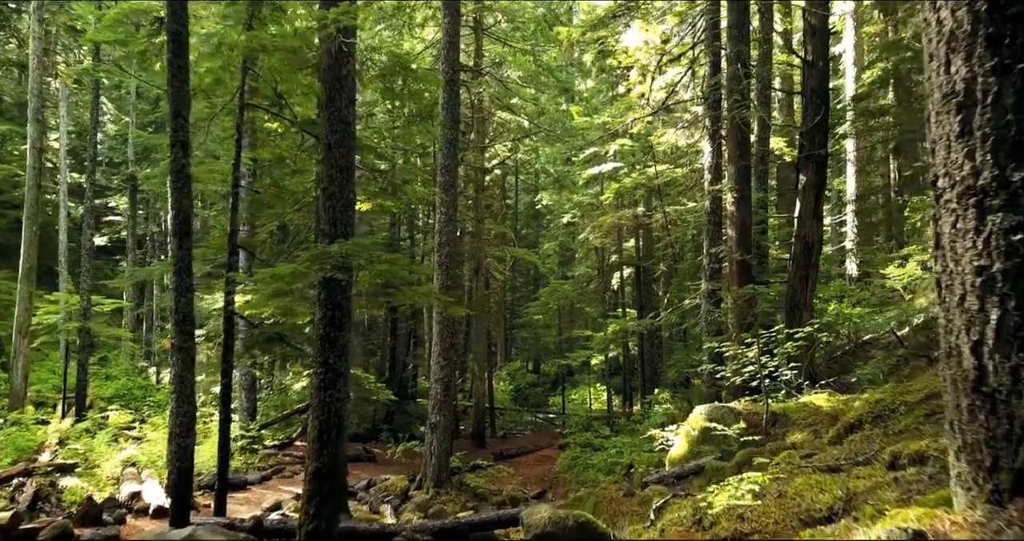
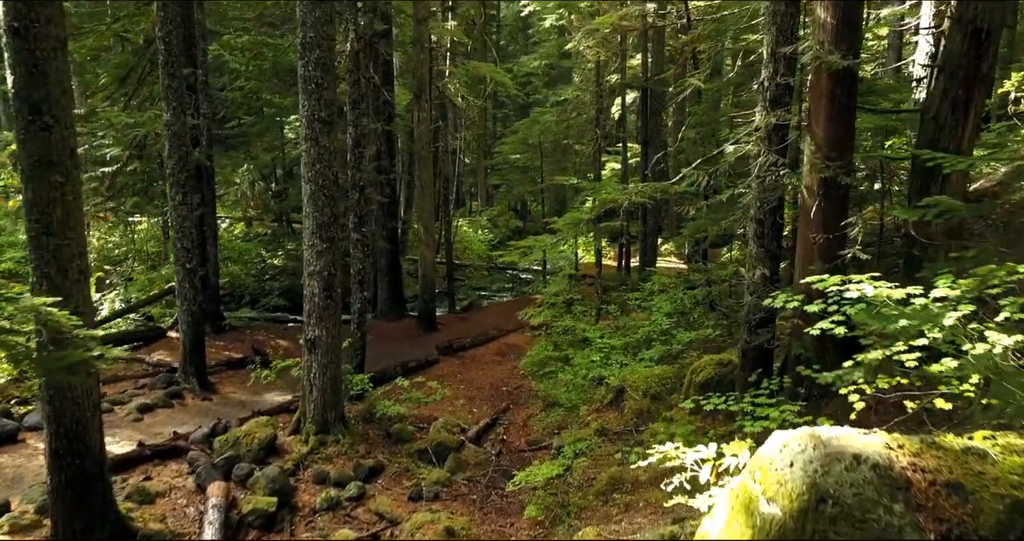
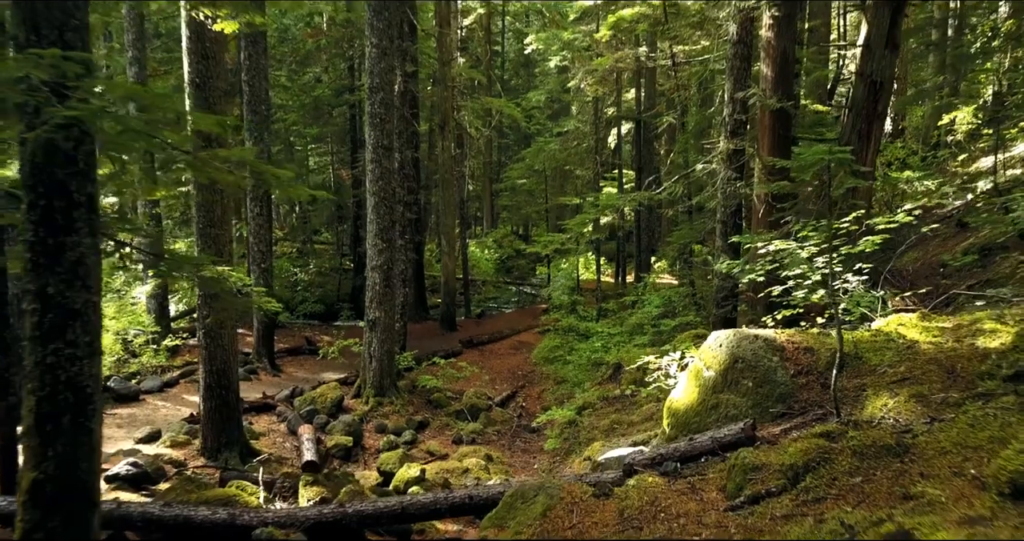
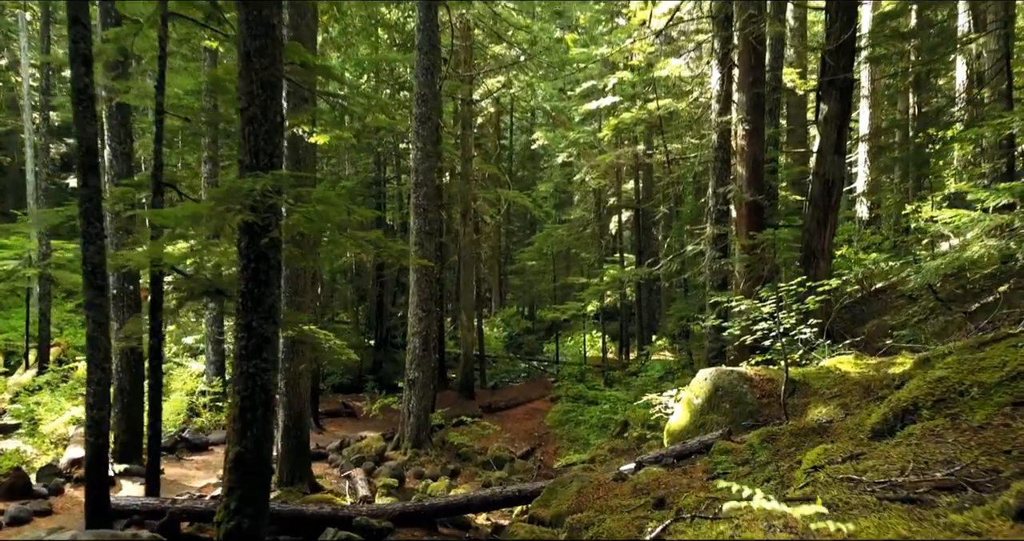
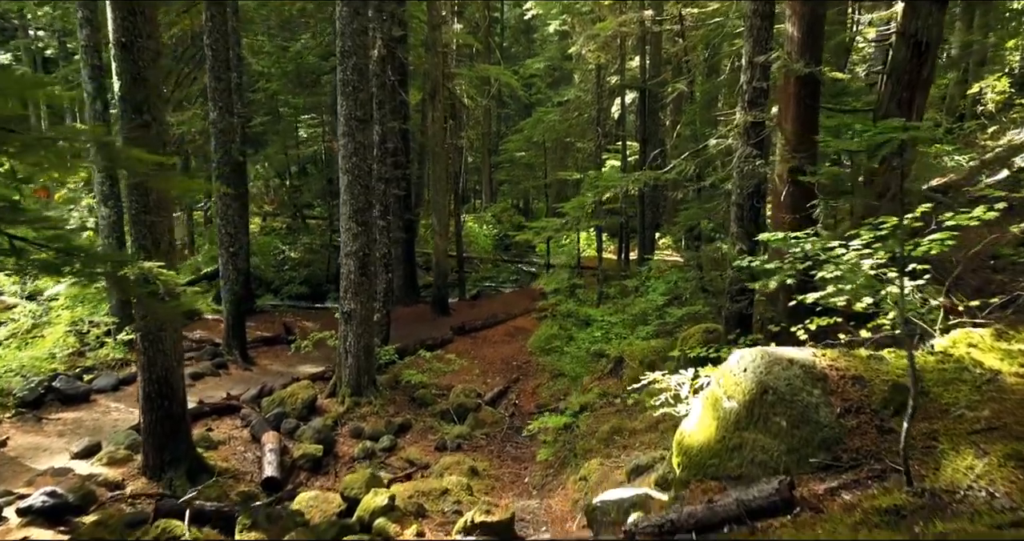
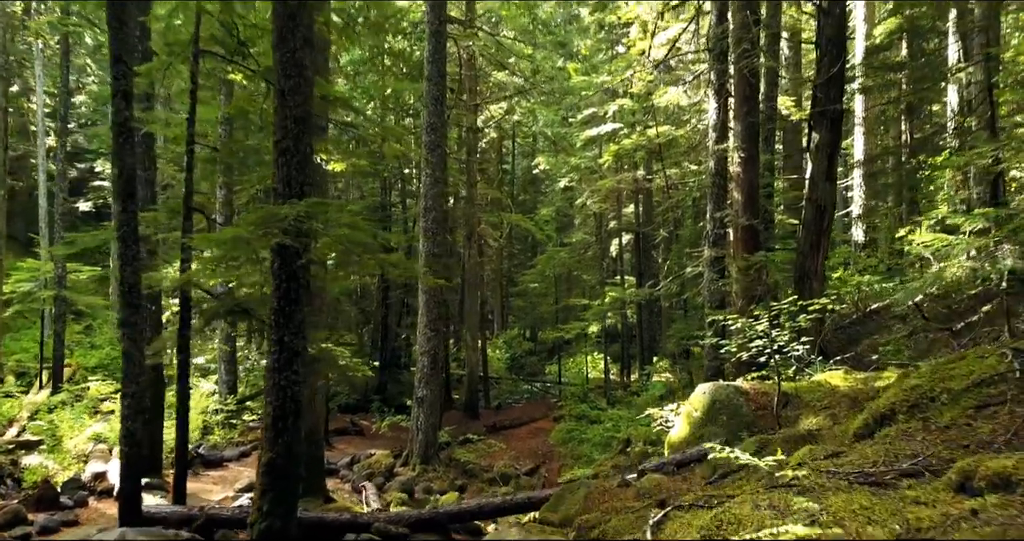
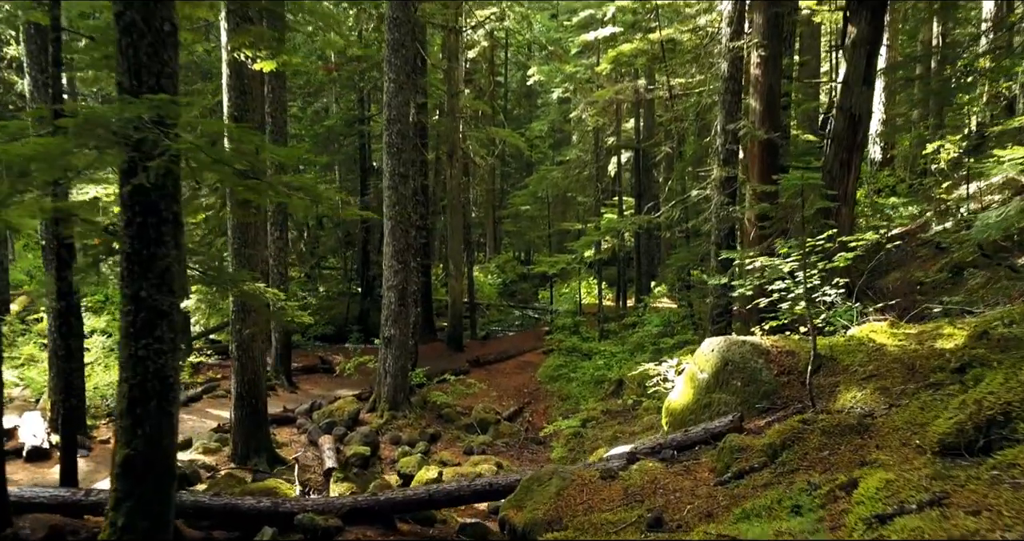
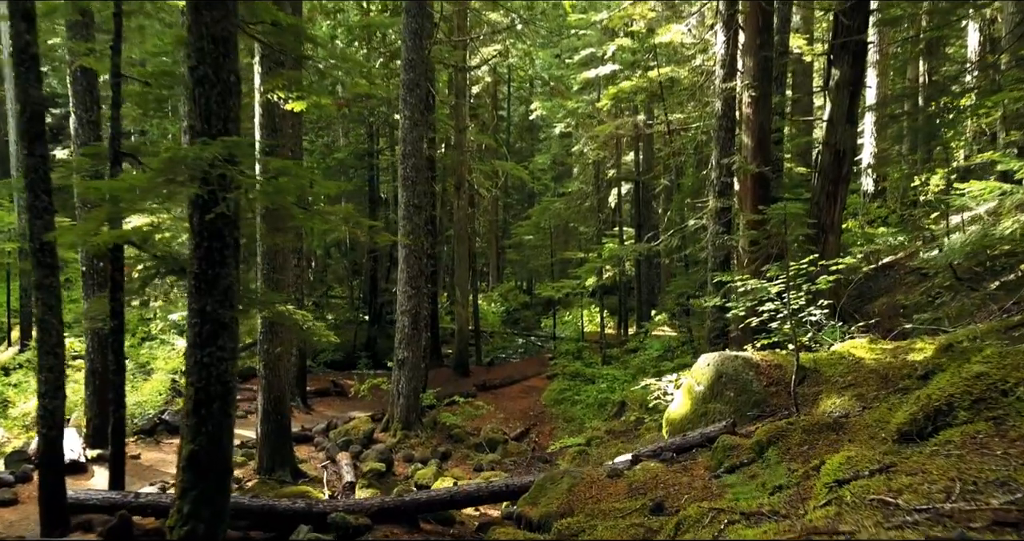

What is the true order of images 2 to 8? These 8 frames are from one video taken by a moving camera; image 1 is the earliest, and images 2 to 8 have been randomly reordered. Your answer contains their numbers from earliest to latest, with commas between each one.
6, 4, 8, 7, 3, 5, 2
